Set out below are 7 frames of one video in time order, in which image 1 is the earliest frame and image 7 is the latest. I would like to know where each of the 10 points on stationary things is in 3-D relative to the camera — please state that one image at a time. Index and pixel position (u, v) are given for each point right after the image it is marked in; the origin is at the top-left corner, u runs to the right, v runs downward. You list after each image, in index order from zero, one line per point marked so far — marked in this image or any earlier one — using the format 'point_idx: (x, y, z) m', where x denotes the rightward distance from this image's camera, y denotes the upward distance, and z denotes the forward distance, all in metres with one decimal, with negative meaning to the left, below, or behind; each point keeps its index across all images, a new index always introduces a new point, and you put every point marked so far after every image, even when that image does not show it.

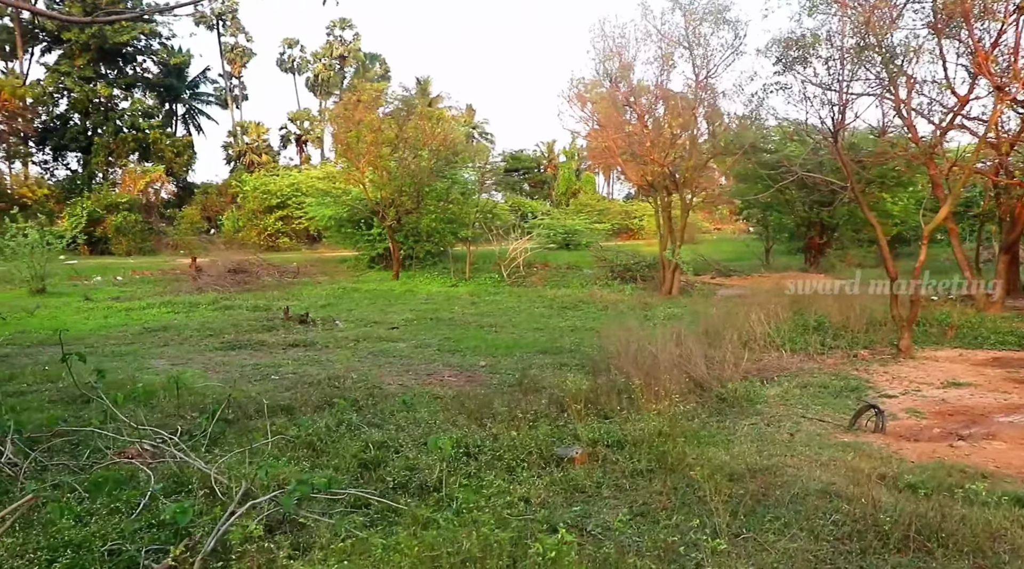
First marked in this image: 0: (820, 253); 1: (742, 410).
0: (+6.9, +0.7, +18.2) m
1: (+1.6, -0.9, +5.6) m
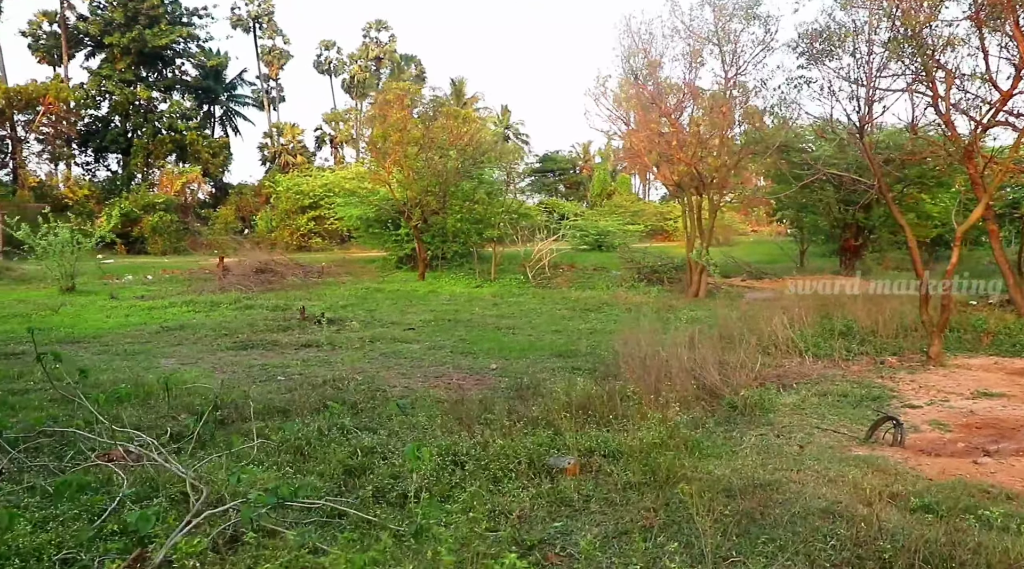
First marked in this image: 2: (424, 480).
0: (+7.5, +0.6, +17.7) m
1: (+1.6, -0.9, +5.3) m
2: (-0.4, -0.9, +3.9) m
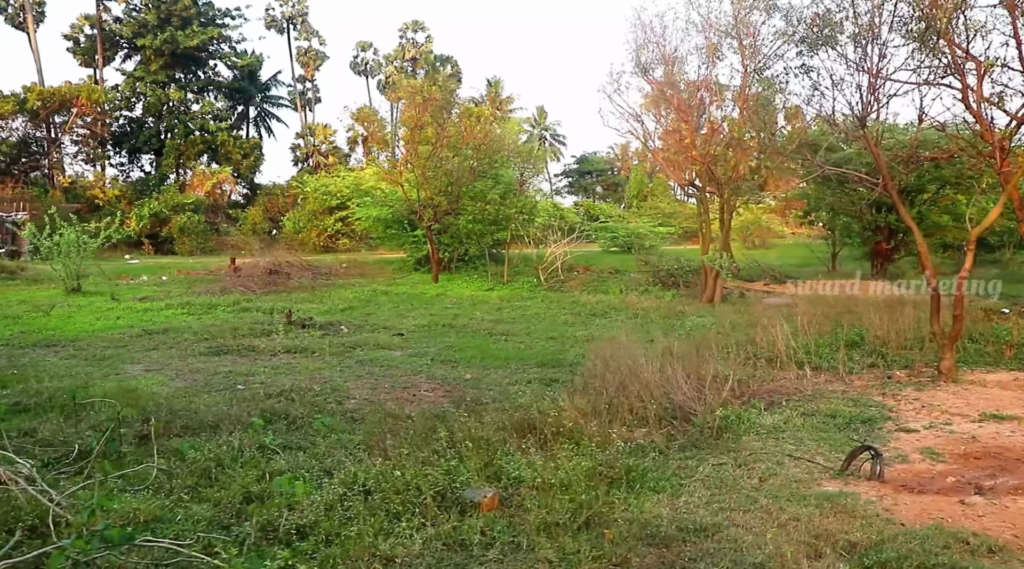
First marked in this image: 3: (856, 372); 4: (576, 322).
0: (+7.8, +0.5, +16.8) m
1: (+1.2, -0.9, +4.7) m
2: (-0.8, -1.0, +3.5) m
3: (+3.1, -0.8, +7.2) m
4: (+0.9, -0.5, +11.4) m
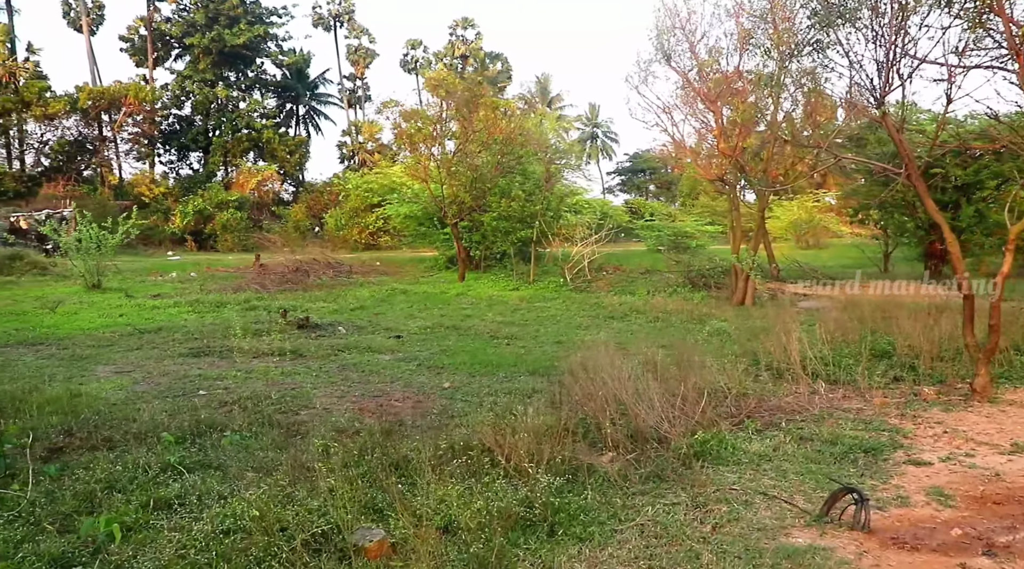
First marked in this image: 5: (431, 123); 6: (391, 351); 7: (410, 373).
0: (+8.3, +0.5, +15.7) m
1: (+0.9, -0.9, +4.0) m
2: (-1.2, -1.0, +3.0) m
3: (+2.9, -0.8, +6.4) m
4: (+1.1, -0.5, +10.7) m
5: (-1.4, +3.3, +16.4) m
6: (-1.3, -0.7, +8.6) m
7: (-0.9, -0.8, +7.4) m
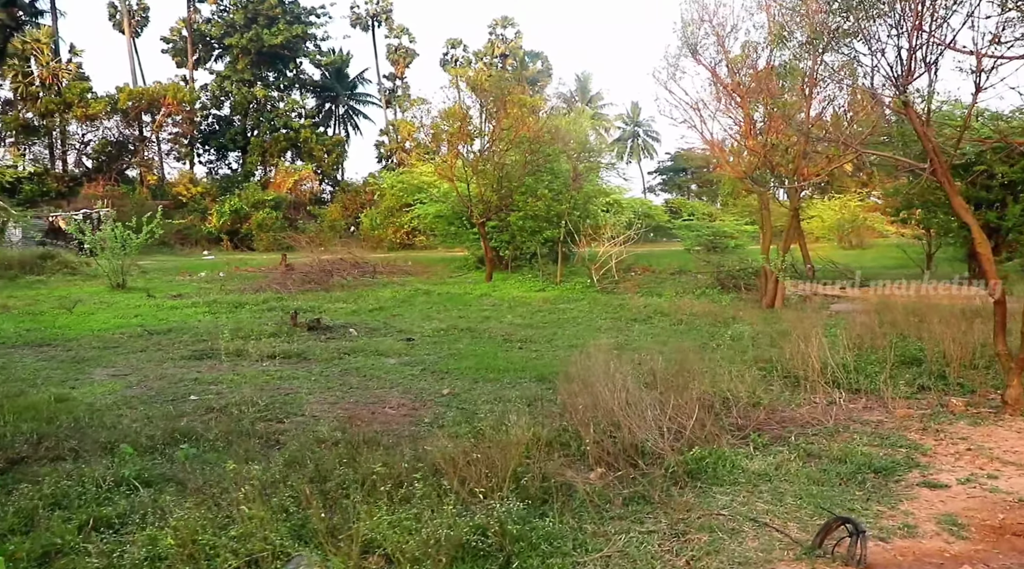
0: (+8.7, +0.4, +14.9) m
1: (+0.8, -1.0, +3.7) m
2: (-1.4, -1.0, +2.7) m
3: (+2.9, -0.8, +6.0) m
4: (+1.3, -0.5, +10.3) m
5: (-0.9, +3.3, +16.2) m
6: (-1.2, -0.7, +8.4) m
7: (-0.9, -0.8, +7.1) m
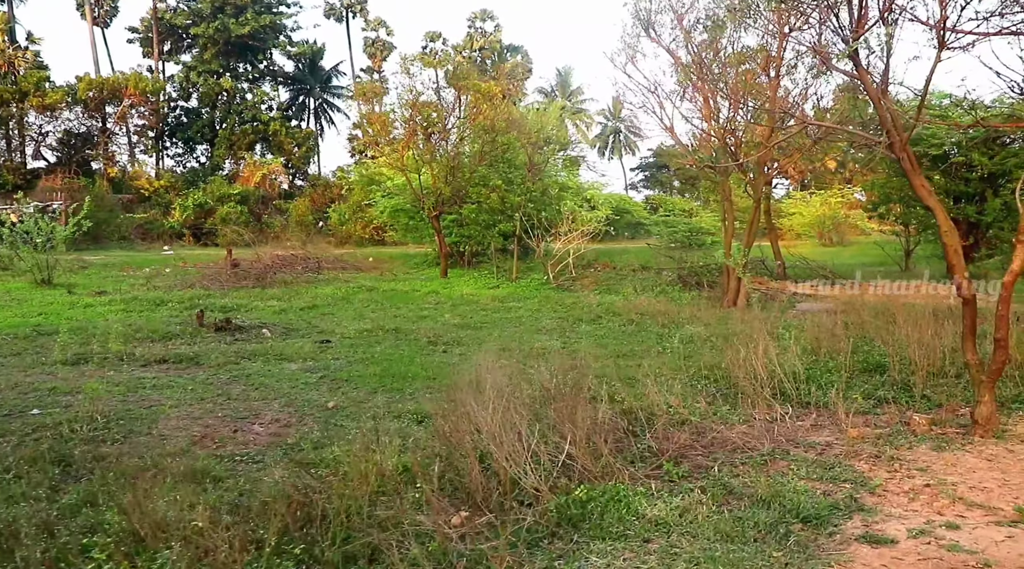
0: (+7.9, +0.5, +14.2) m
1: (+0.1, -0.9, +2.8) m
2: (-2.1, -1.0, +1.8) m
3: (+2.2, -0.8, +5.1) m
4: (+0.5, -0.5, +9.5) m
5: (-1.8, +3.3, +15.3) m
6: (-1.9, -0.7, +7.4) m
7: (-1.6, -0.8, +6.2) m
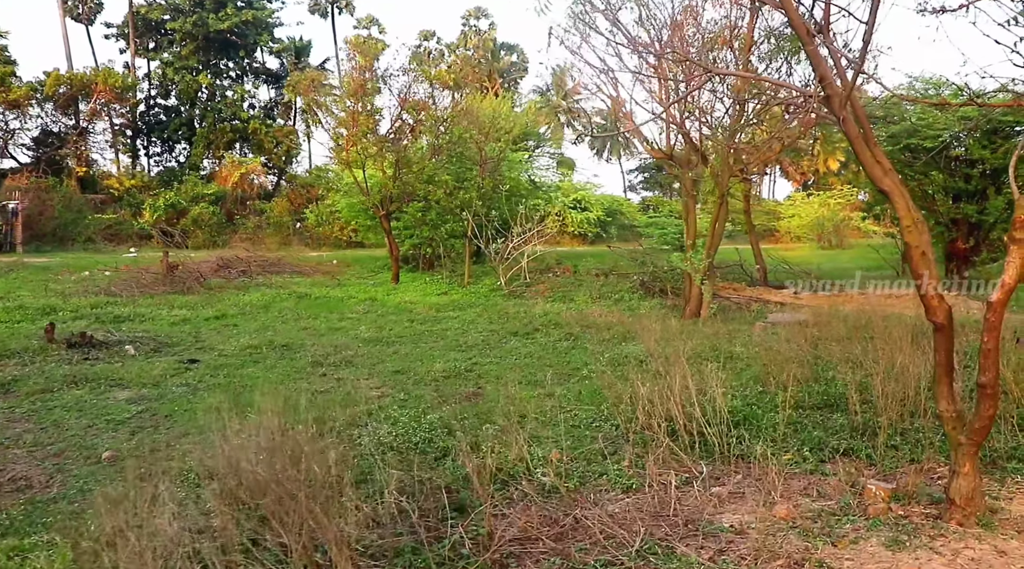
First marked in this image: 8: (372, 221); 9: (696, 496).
0: (+7.1, +0.4, +12.8) m
1: (-0.8, -1.0, +1.5) m
2: (-3.0, -1.0, +0.5) m
3: (+1.3, -0.9, +3.7) m
4: (-0.3, -0.6, +8.1) m
5: (-2.5, +3.2, +14.0) m
6: (-2.8, -0.7, +6.1) m
7: (-2.5, -0.8, +4.9) m
8: (-3.1, +1.4, +17.4) m
9: (+0.8, -0.9, +3.5) m
